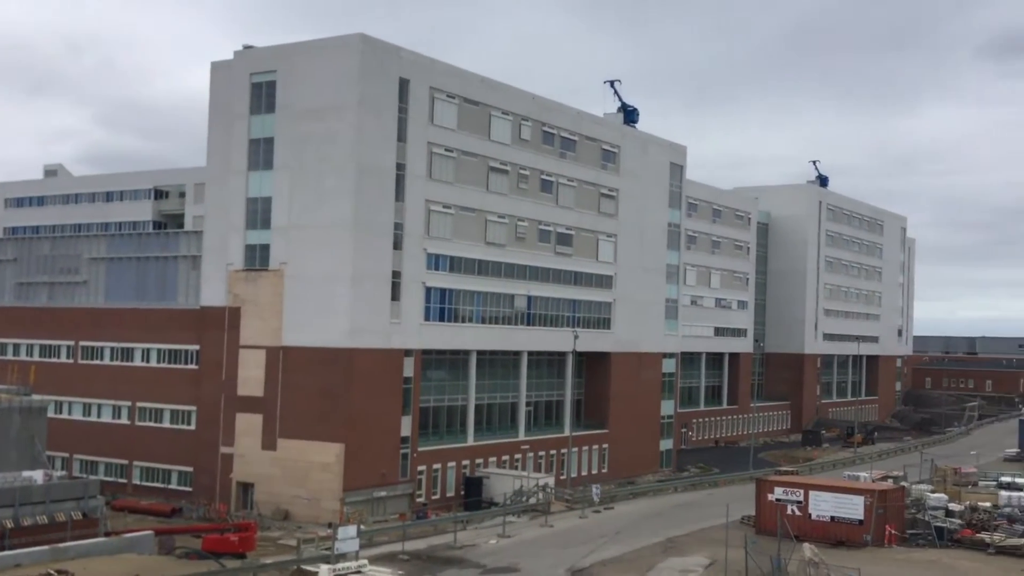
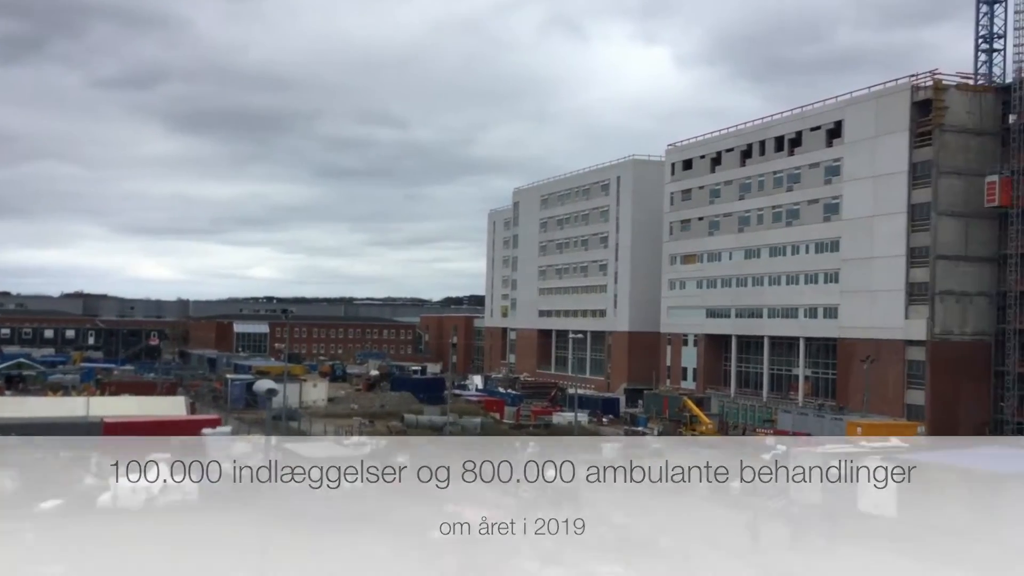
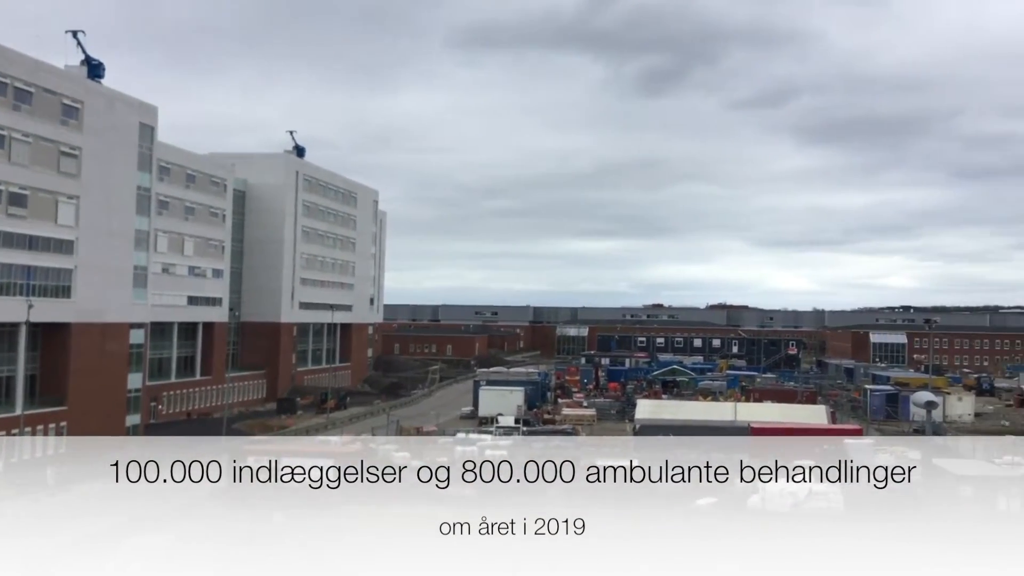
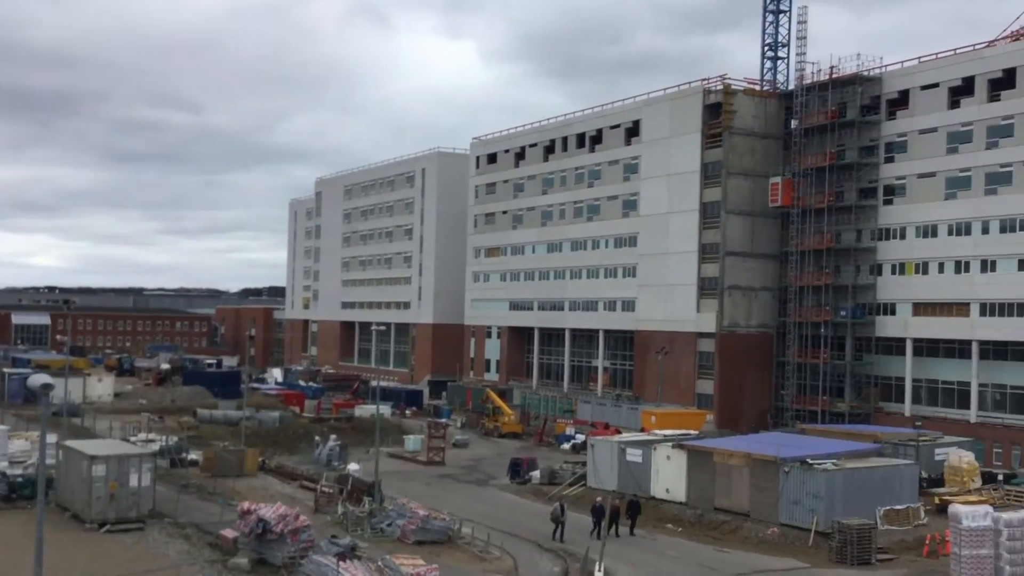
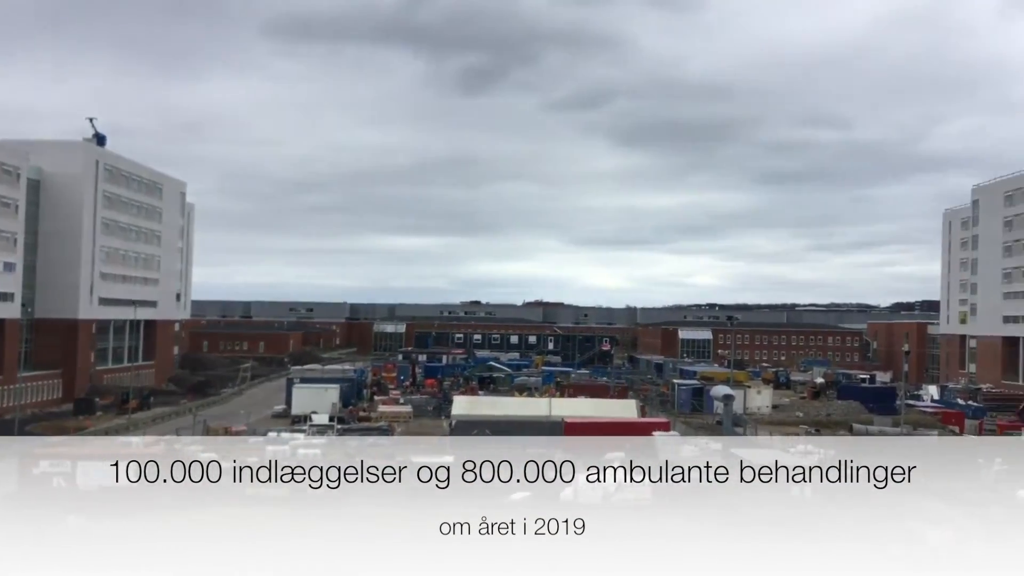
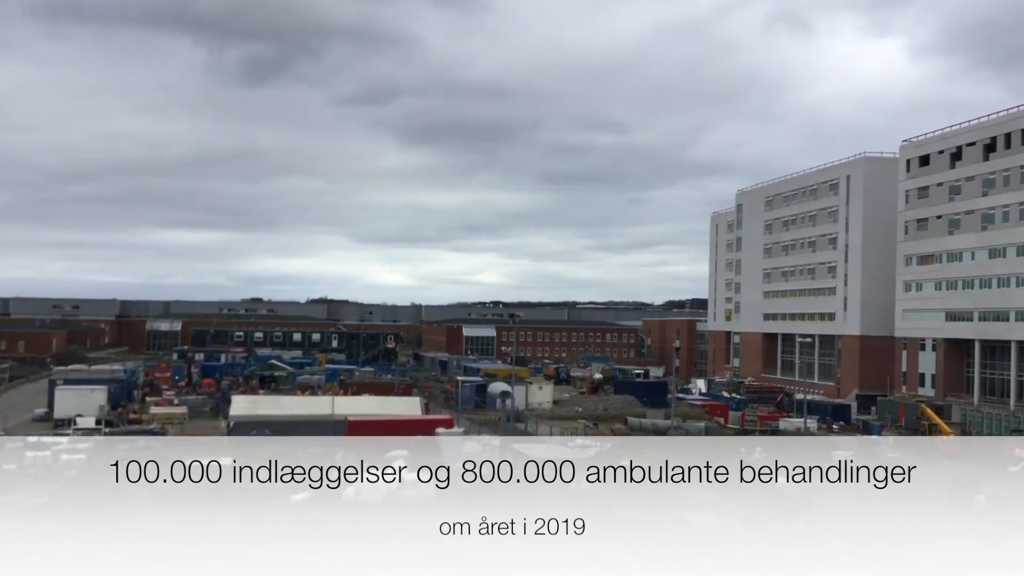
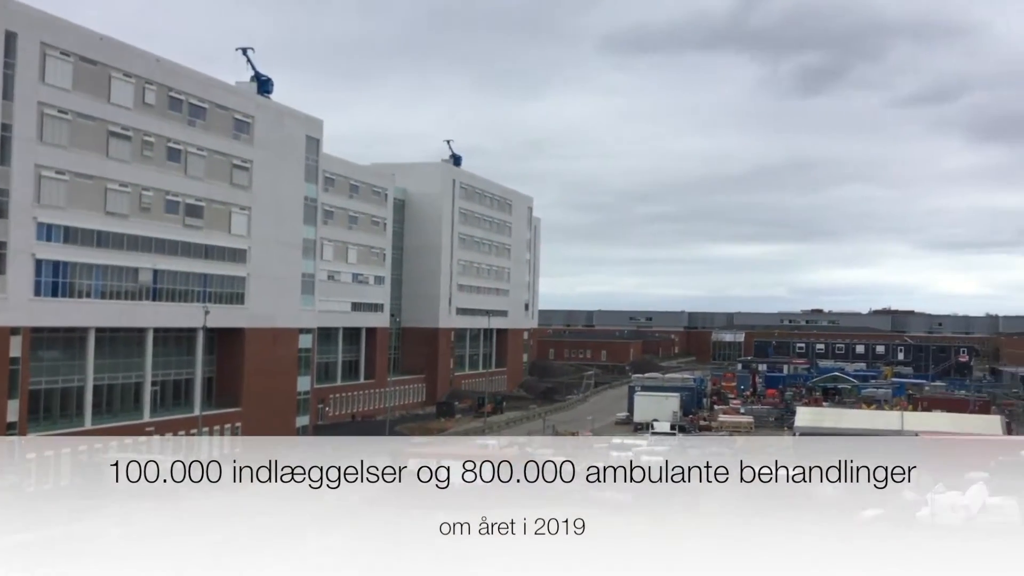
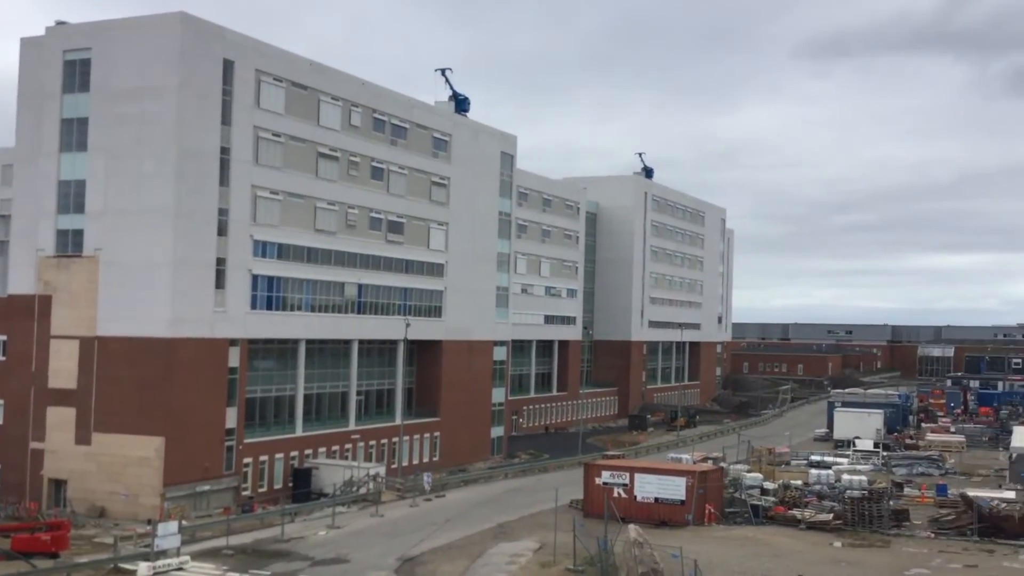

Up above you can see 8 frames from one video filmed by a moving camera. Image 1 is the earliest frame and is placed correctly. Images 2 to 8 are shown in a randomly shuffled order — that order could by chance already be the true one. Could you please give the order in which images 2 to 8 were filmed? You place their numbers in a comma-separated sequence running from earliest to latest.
8, 7, 3, 5, 6, 2, 4
